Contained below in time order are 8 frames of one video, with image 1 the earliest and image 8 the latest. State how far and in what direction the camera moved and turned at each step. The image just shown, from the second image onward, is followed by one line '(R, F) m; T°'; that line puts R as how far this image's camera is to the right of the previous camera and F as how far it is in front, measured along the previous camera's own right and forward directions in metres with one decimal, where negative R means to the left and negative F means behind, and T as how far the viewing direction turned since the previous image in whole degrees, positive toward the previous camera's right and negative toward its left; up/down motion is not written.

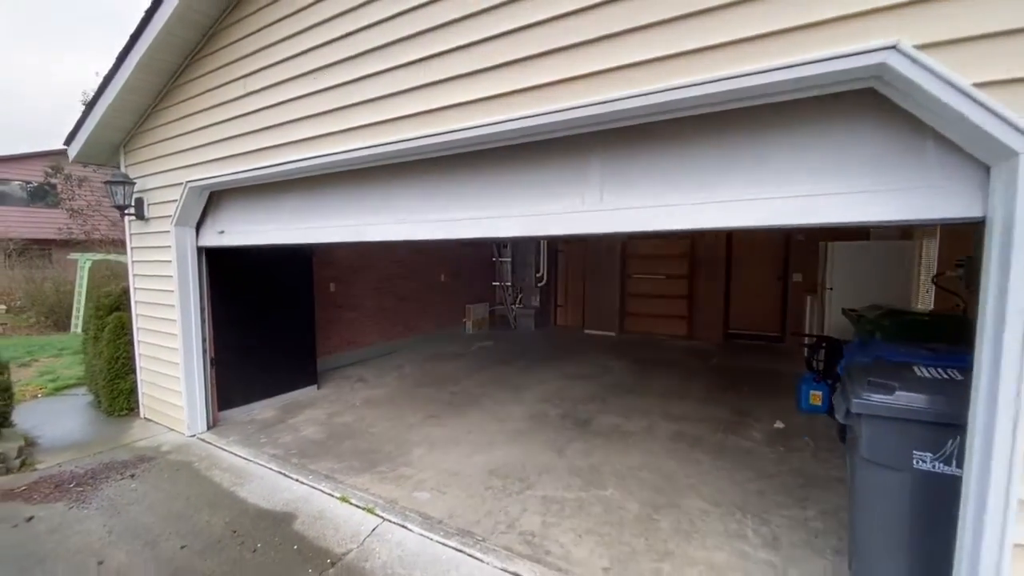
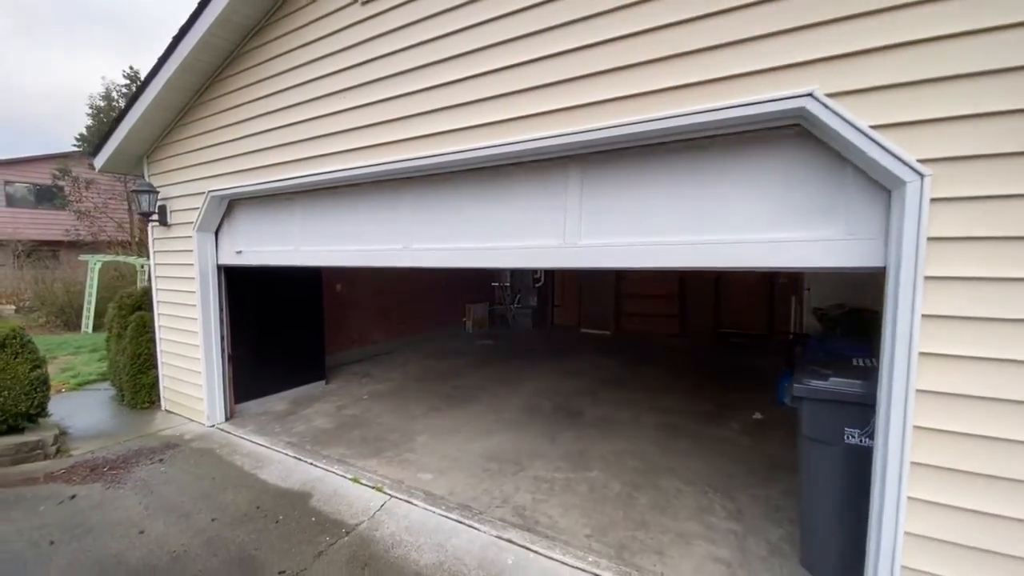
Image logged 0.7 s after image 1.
(0.0, -0.3) m; 0°
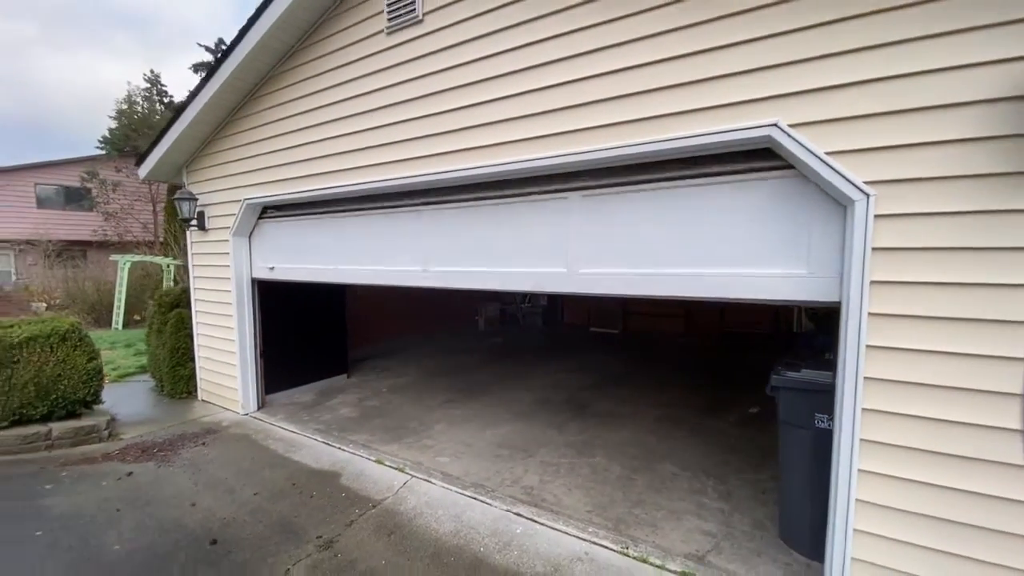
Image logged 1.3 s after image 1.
(0.0, -0.3) m; -1°
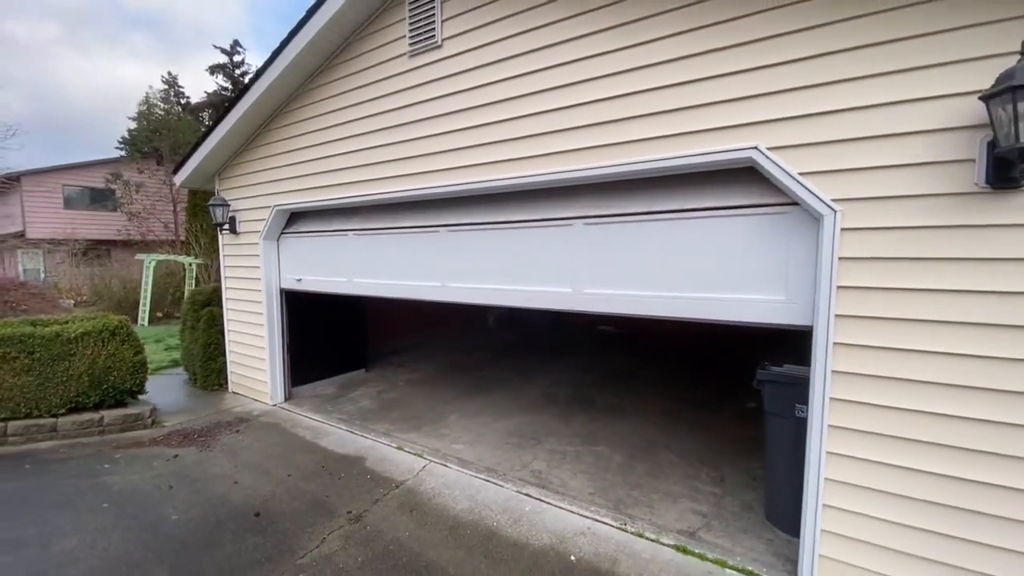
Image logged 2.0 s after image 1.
(0.0, -0.3) m; -1°
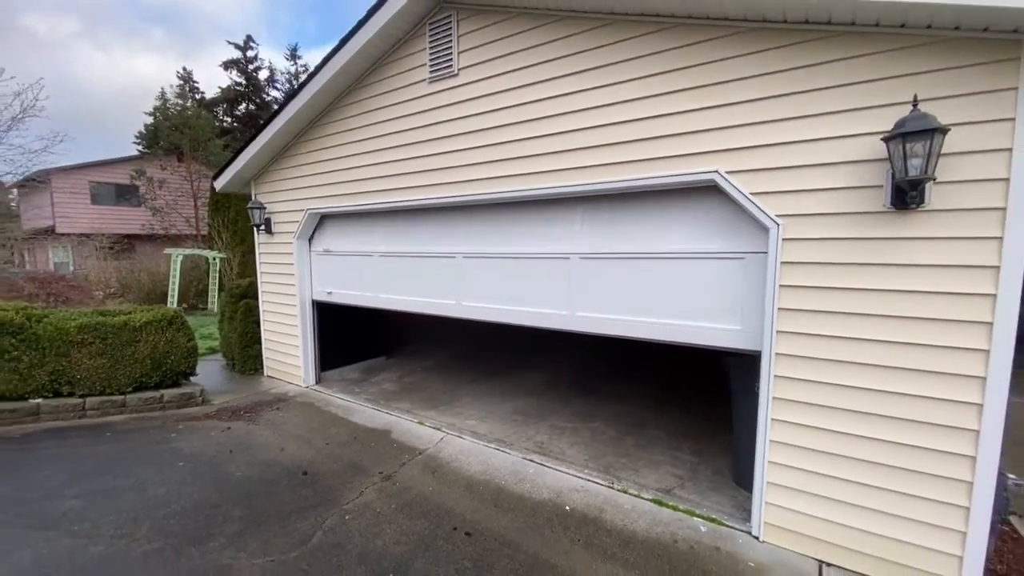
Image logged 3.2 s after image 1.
(0.0, -0.5) m; -1°
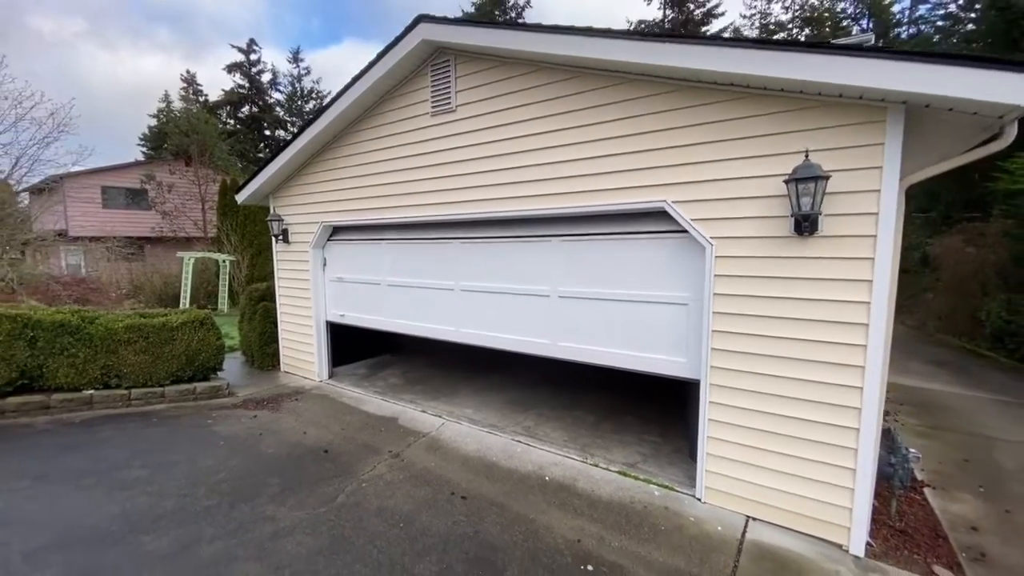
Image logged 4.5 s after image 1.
(+0.1, -0.6) m; 0°
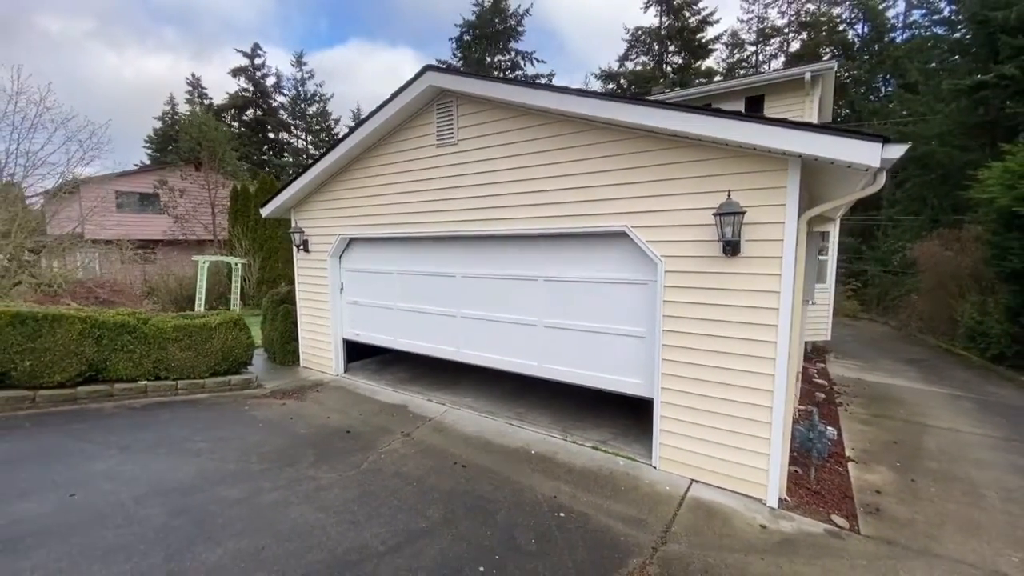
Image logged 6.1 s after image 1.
(+0.1, -0.8) m; 0°
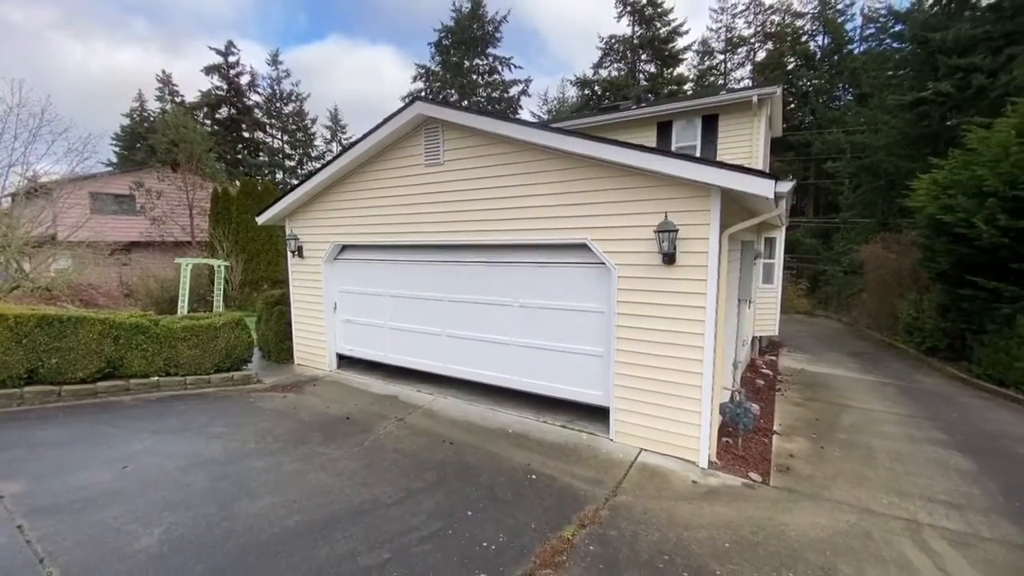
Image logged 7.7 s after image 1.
(0.0, -0.8) m; +3°
